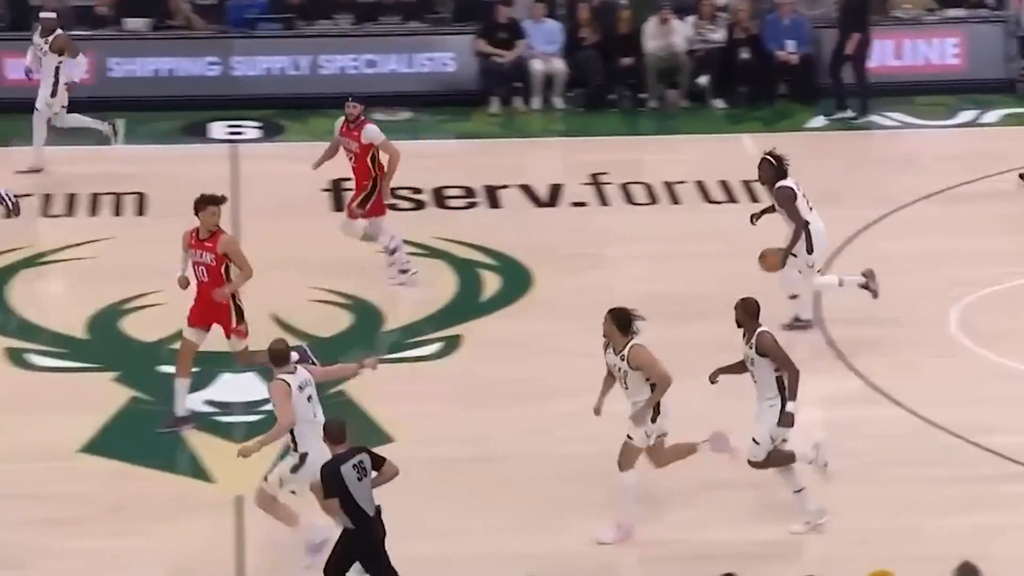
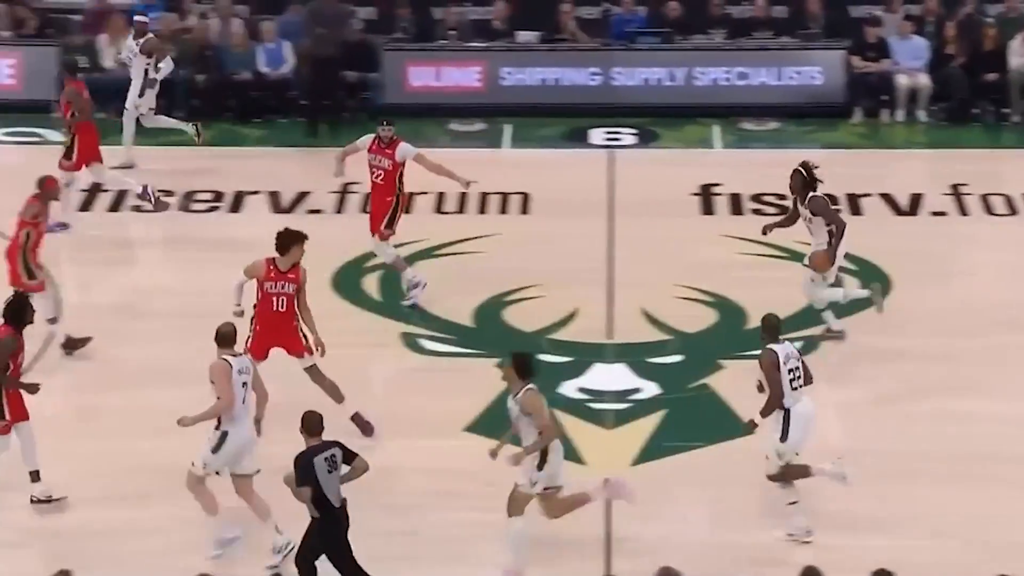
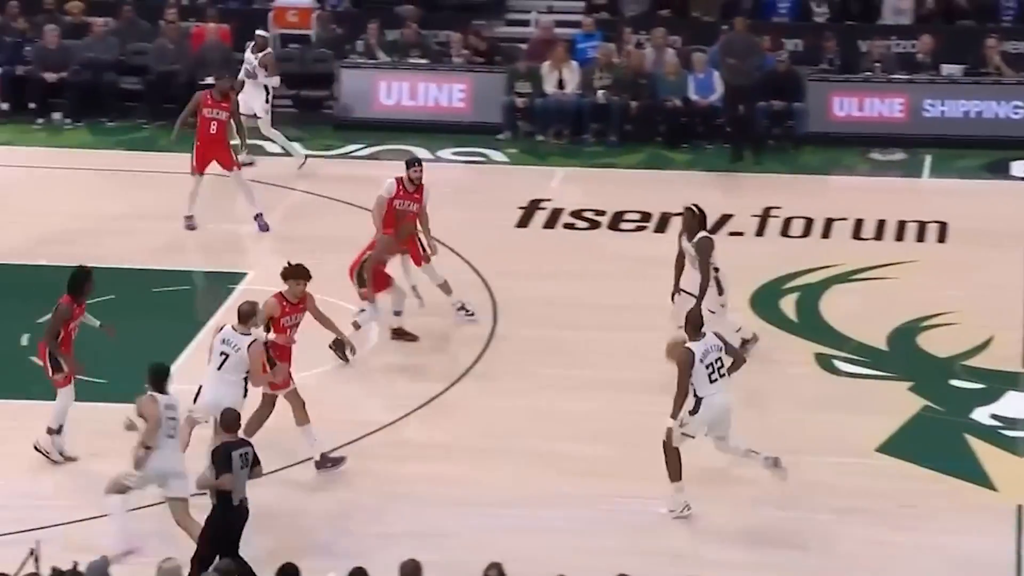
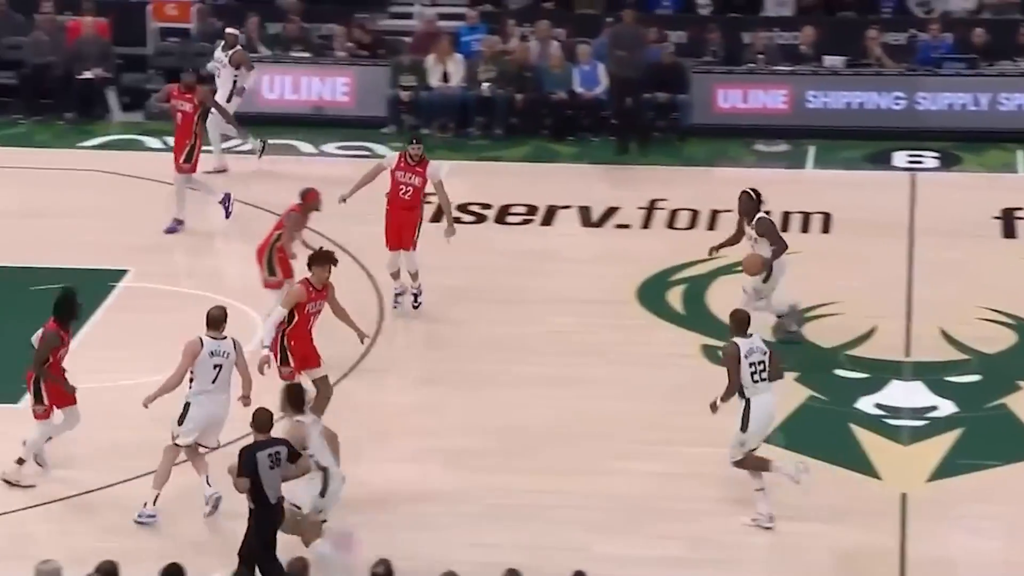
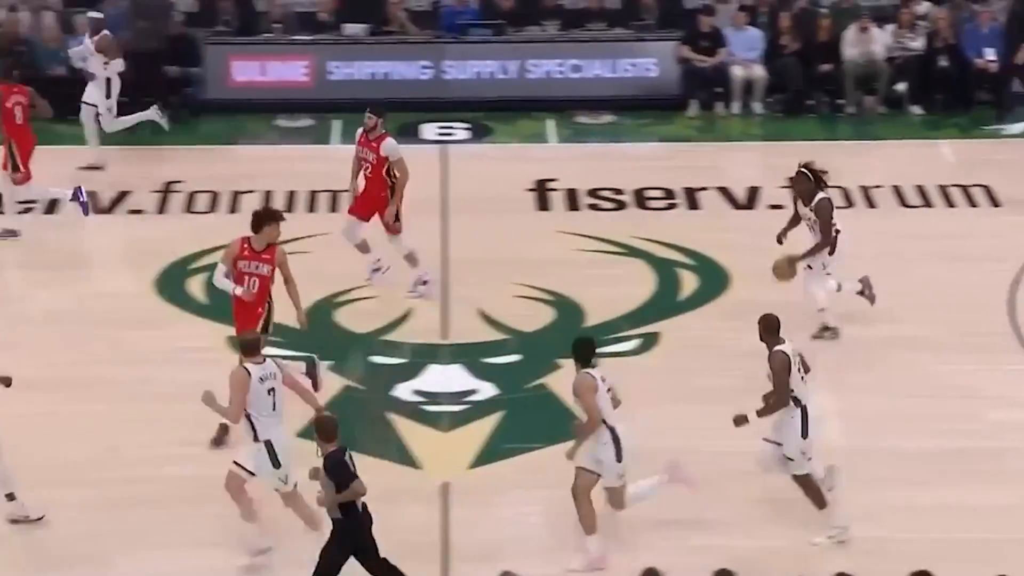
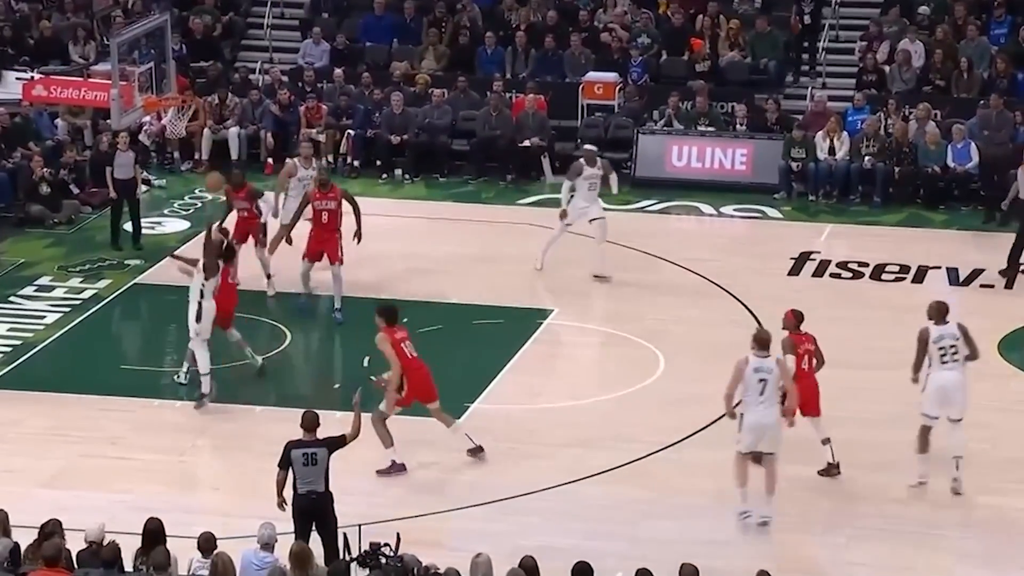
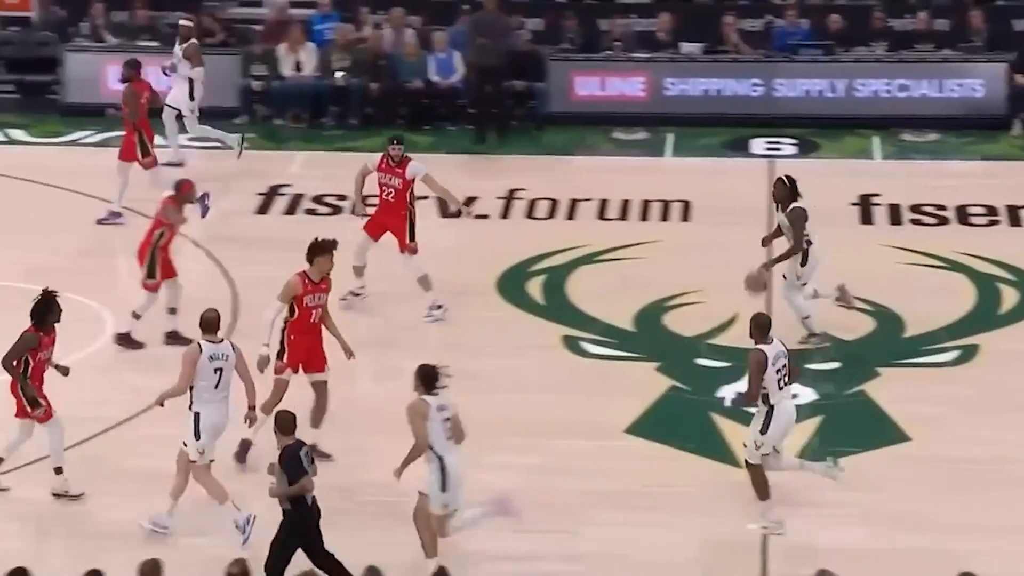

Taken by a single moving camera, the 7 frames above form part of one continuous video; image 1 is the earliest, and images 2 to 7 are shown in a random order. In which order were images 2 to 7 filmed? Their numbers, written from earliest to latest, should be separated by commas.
5, 2, 7, 4, 3, 6
